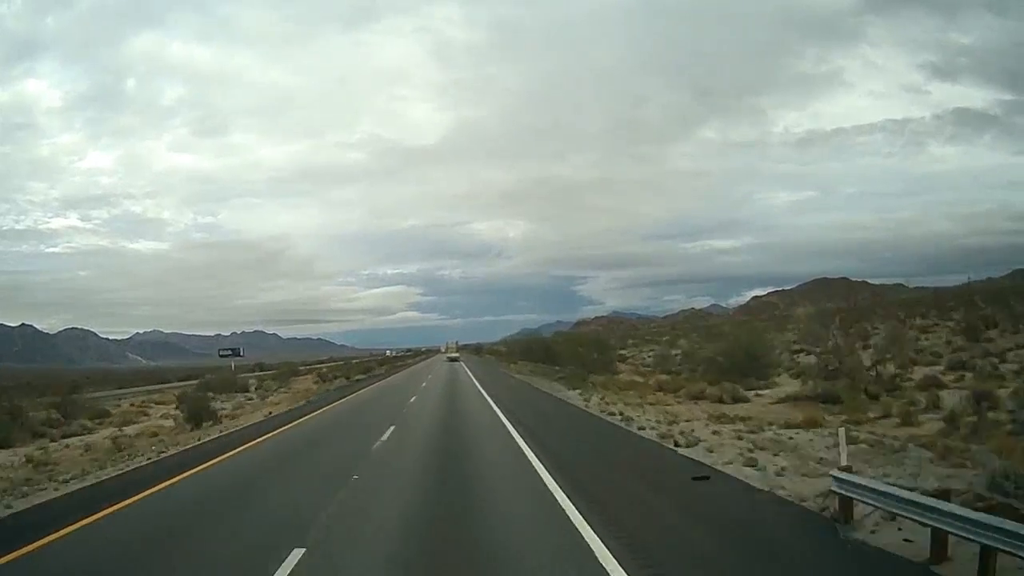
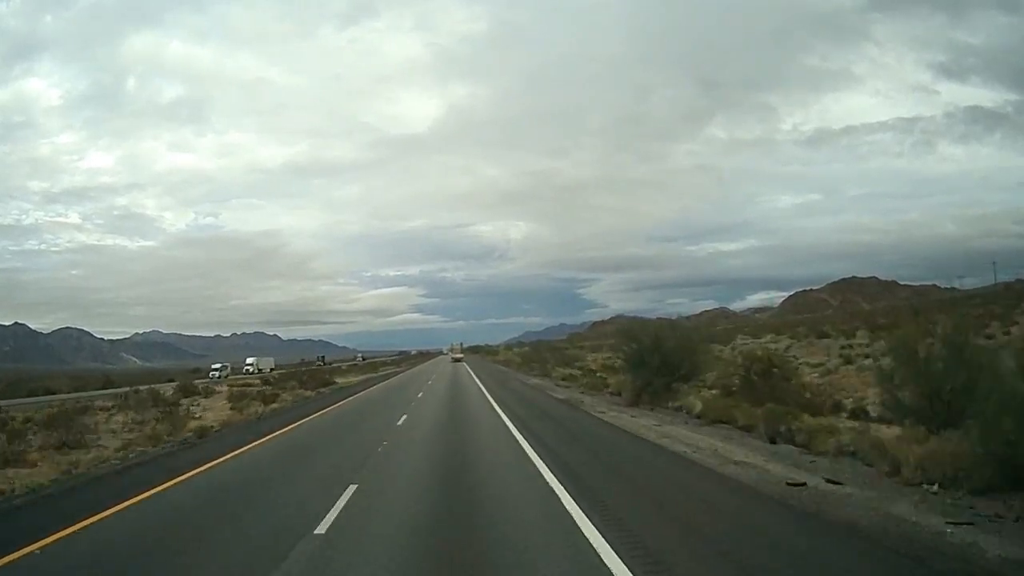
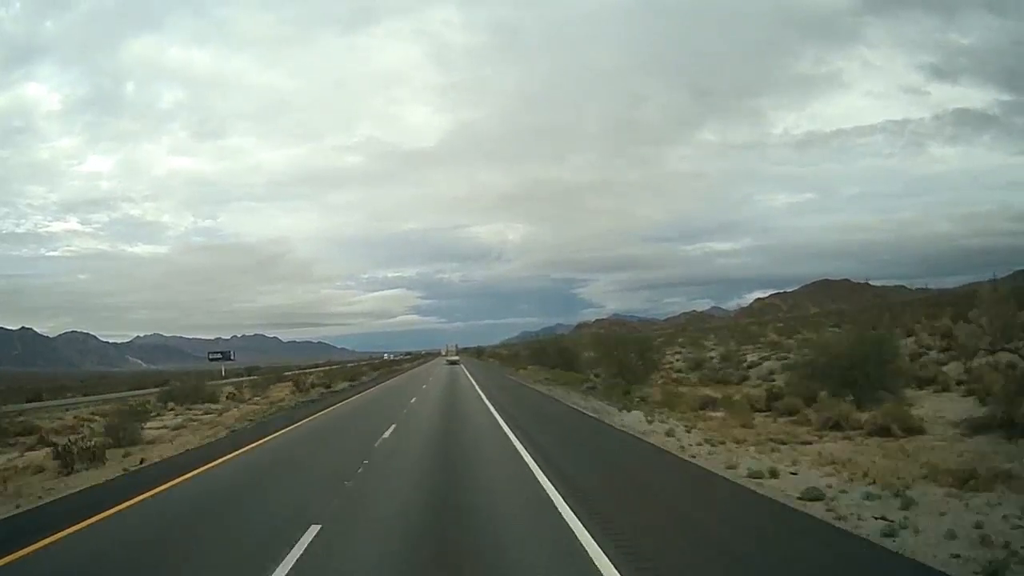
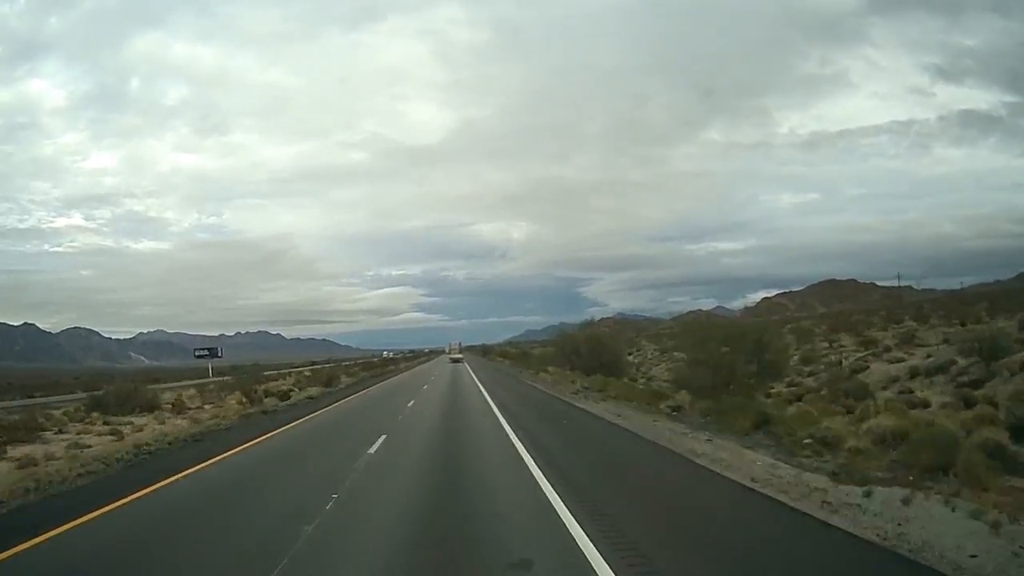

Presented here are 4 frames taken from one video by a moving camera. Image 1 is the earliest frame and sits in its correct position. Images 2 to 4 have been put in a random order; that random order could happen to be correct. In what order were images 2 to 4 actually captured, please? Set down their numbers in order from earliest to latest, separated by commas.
3, 4, 2
